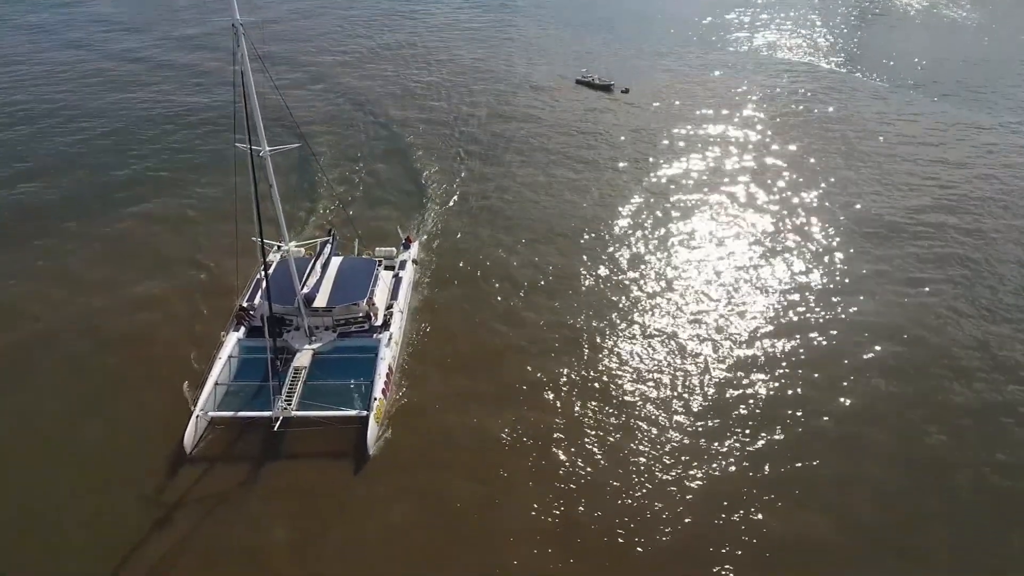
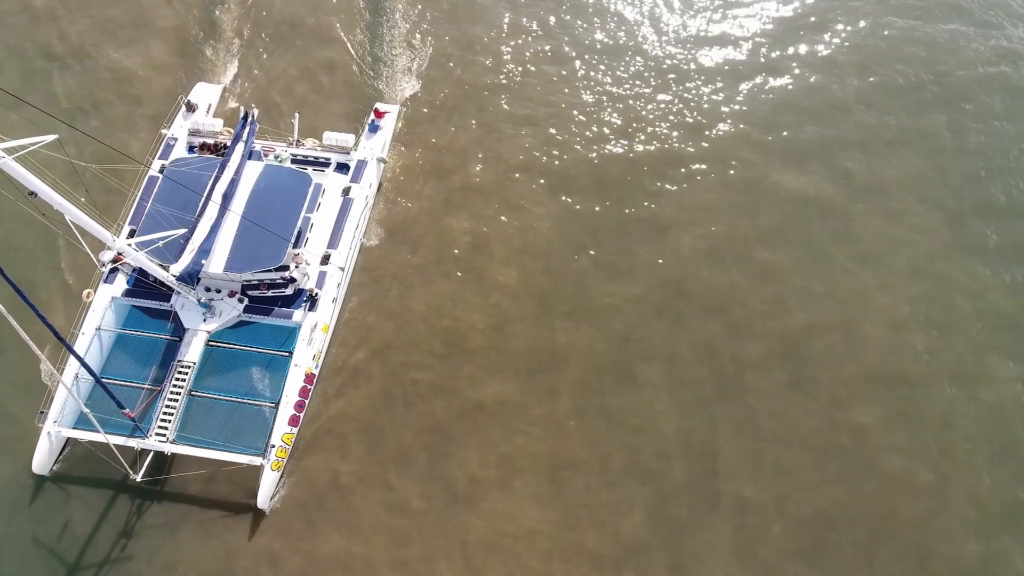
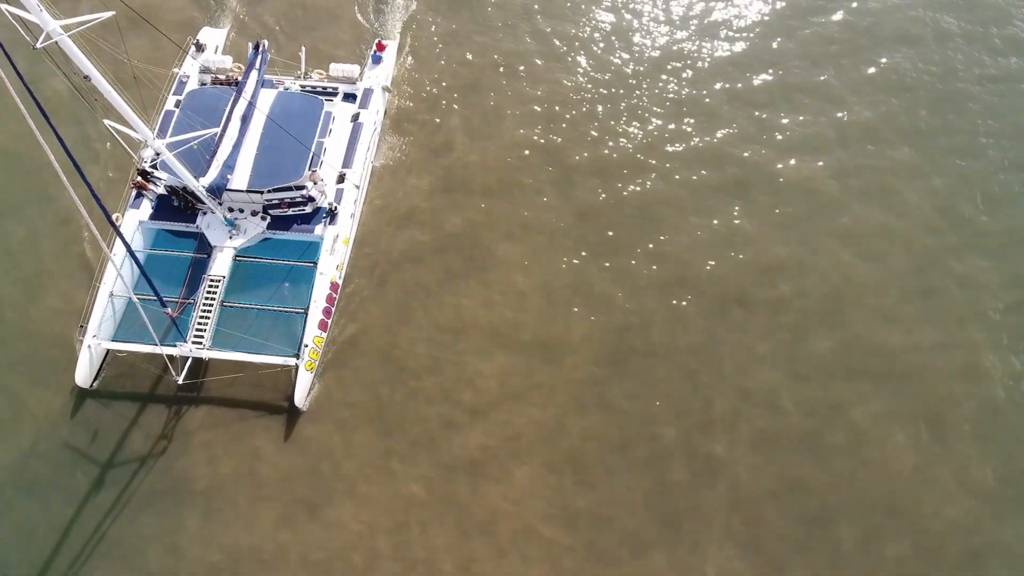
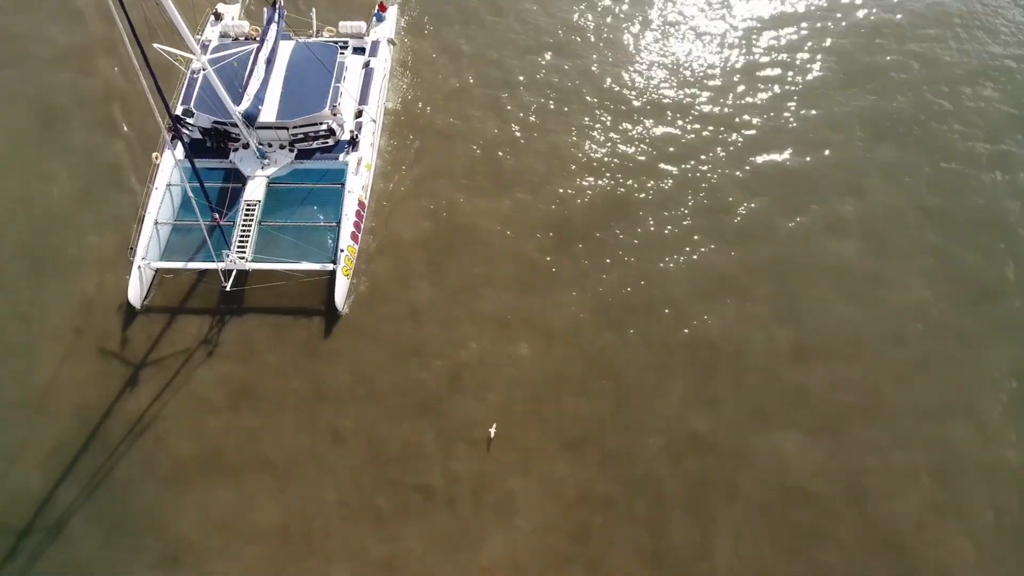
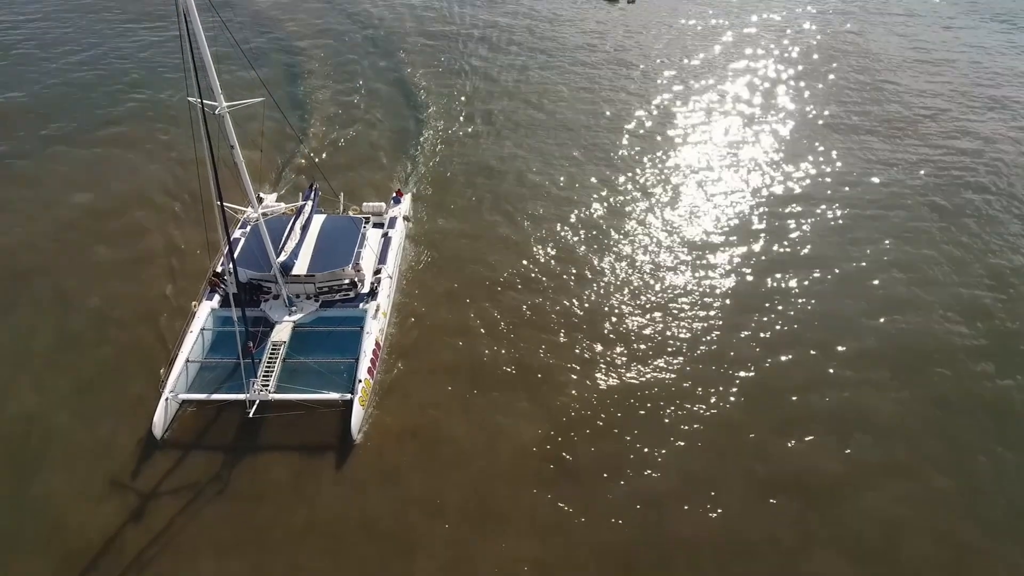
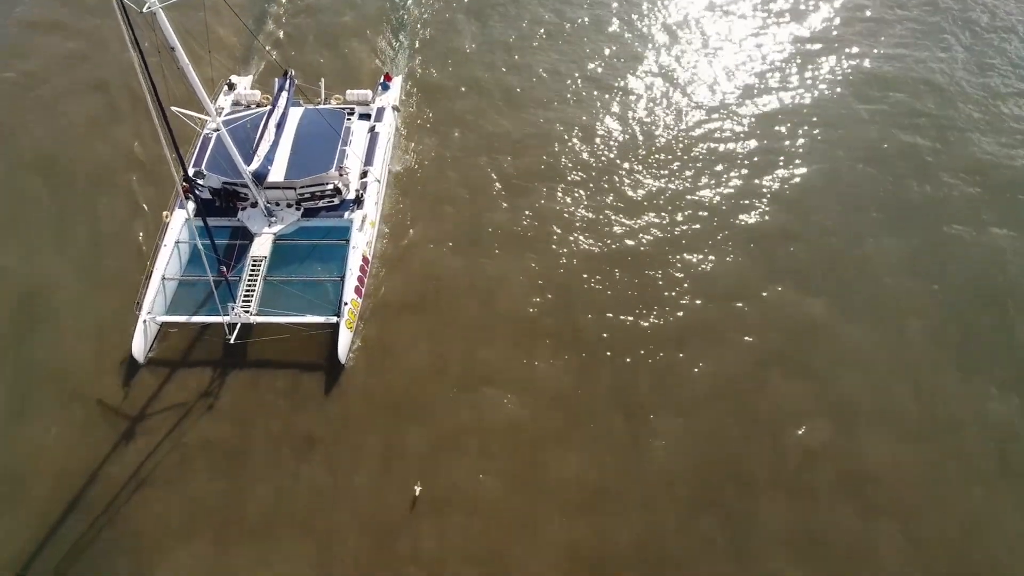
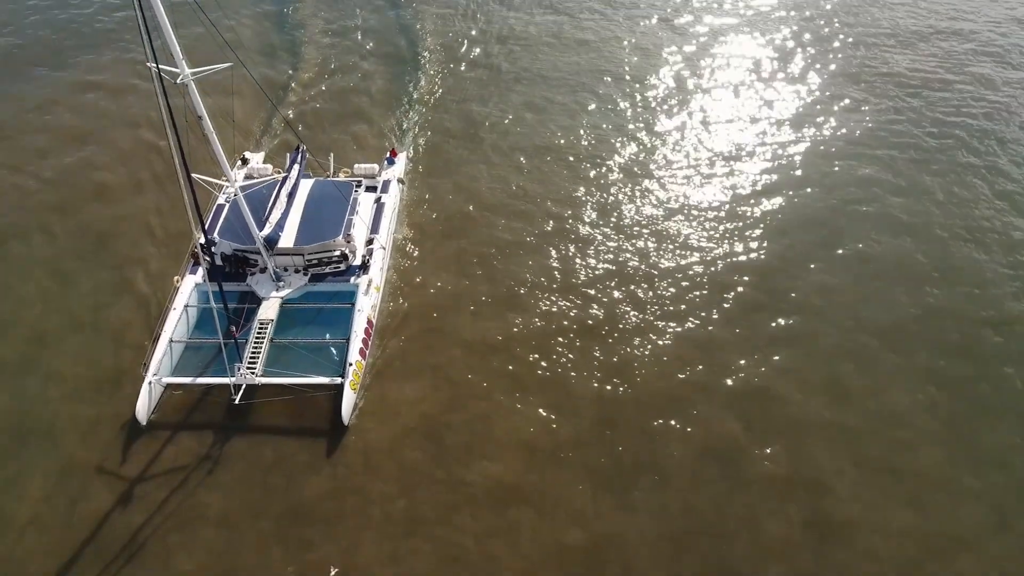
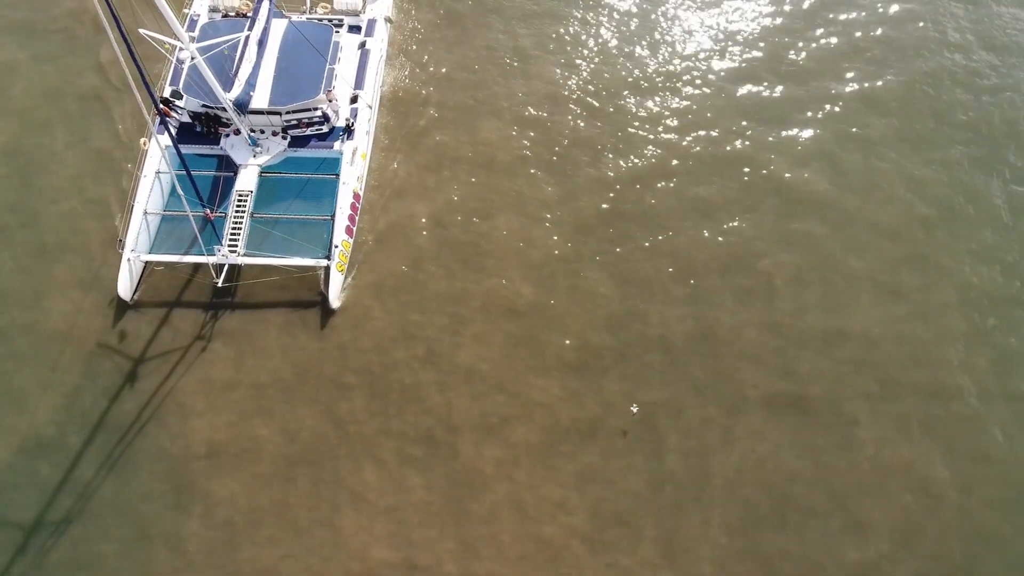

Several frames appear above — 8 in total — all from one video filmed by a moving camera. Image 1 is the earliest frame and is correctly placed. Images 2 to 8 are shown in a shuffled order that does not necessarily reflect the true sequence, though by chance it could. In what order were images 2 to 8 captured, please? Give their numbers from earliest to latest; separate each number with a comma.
5, 7, 6, 4, 8, 3, 2
